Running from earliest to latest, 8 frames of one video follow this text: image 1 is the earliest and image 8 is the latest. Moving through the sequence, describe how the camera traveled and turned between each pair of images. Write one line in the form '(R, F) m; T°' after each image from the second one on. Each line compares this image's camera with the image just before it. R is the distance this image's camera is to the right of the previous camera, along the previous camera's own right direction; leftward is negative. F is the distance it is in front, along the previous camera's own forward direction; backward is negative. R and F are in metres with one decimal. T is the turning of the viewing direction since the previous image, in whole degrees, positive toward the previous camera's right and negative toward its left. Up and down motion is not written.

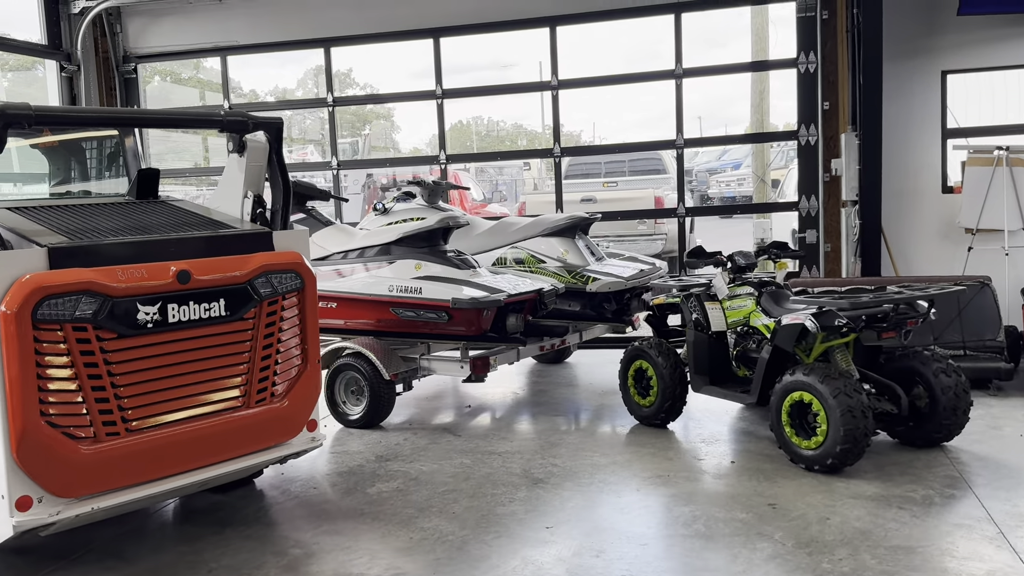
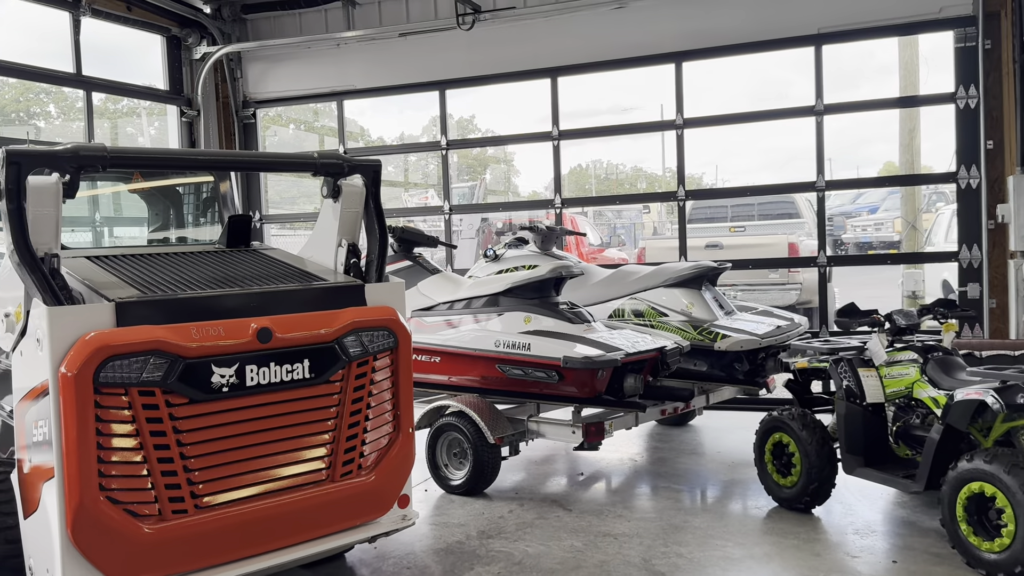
(0.0, +0.5) m; -8°
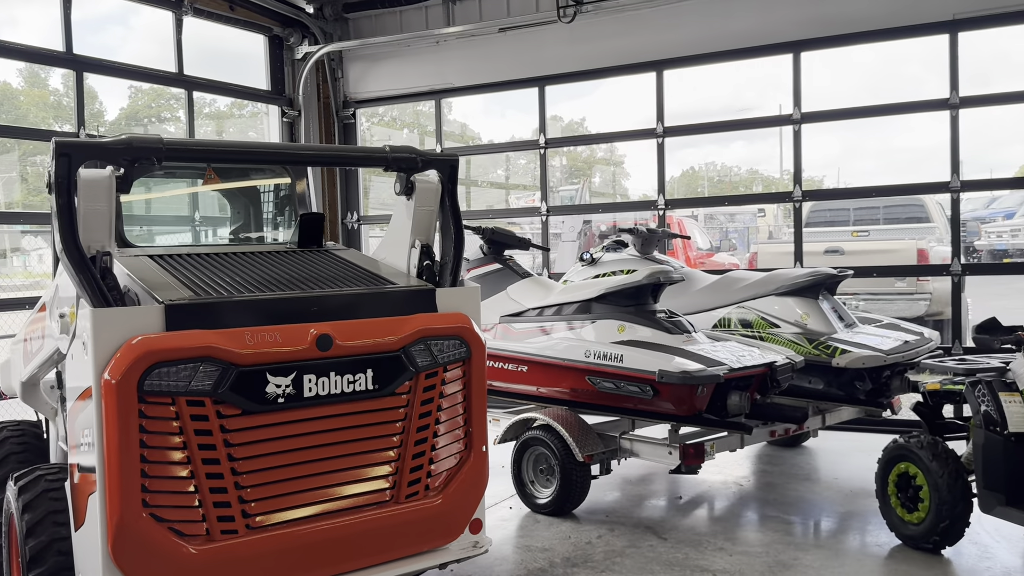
(+0.1, +0.3) m; -7°
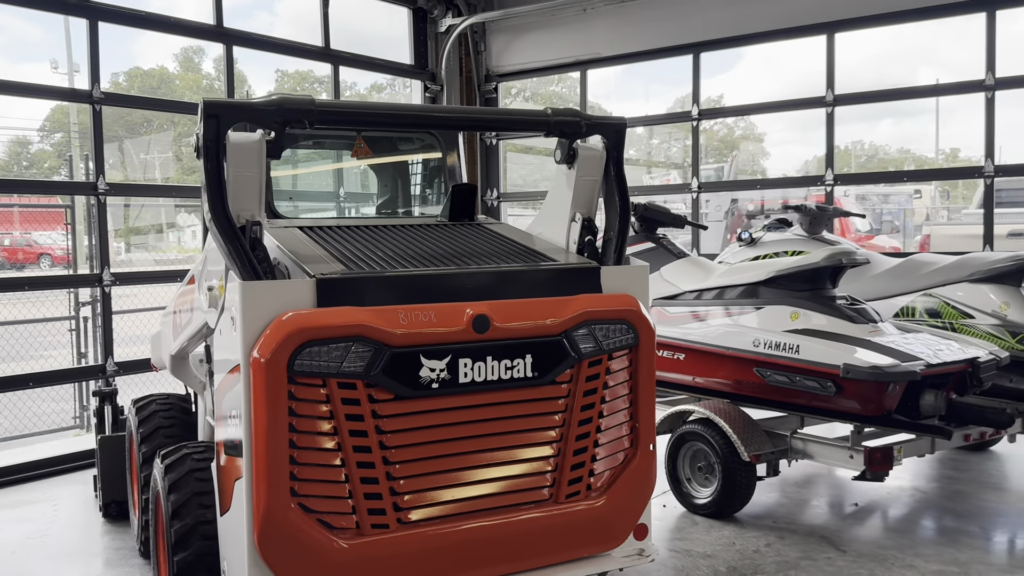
(-0.1, +0.3) m; -8°
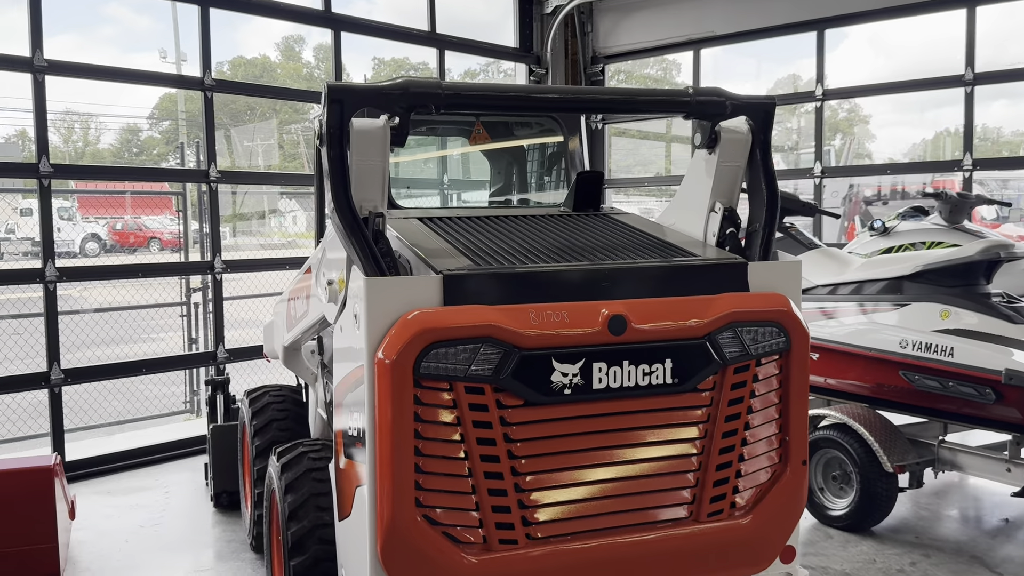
(-0.1, +0.2) m; -6°
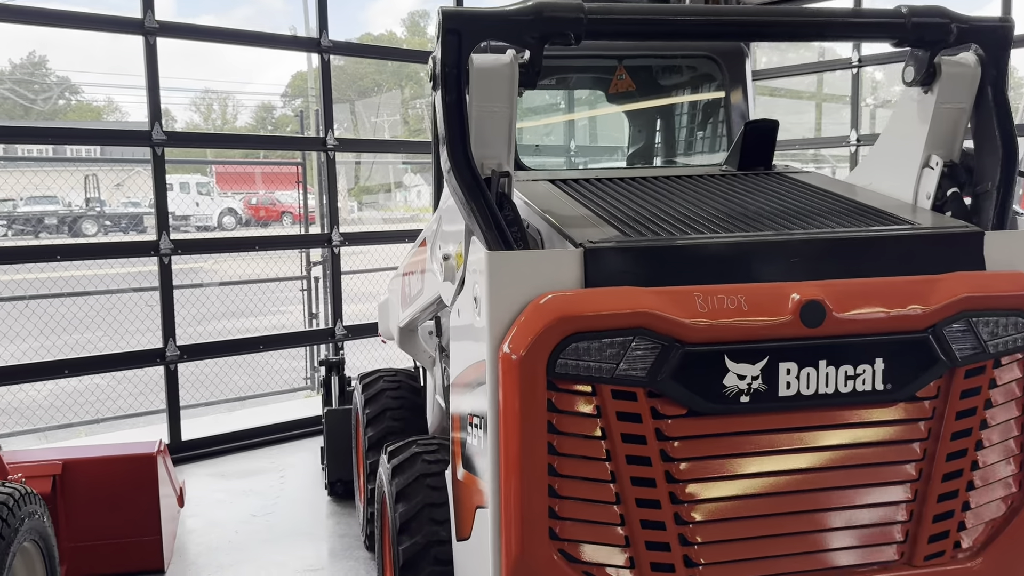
(-0.1, +0.5) m; -8°
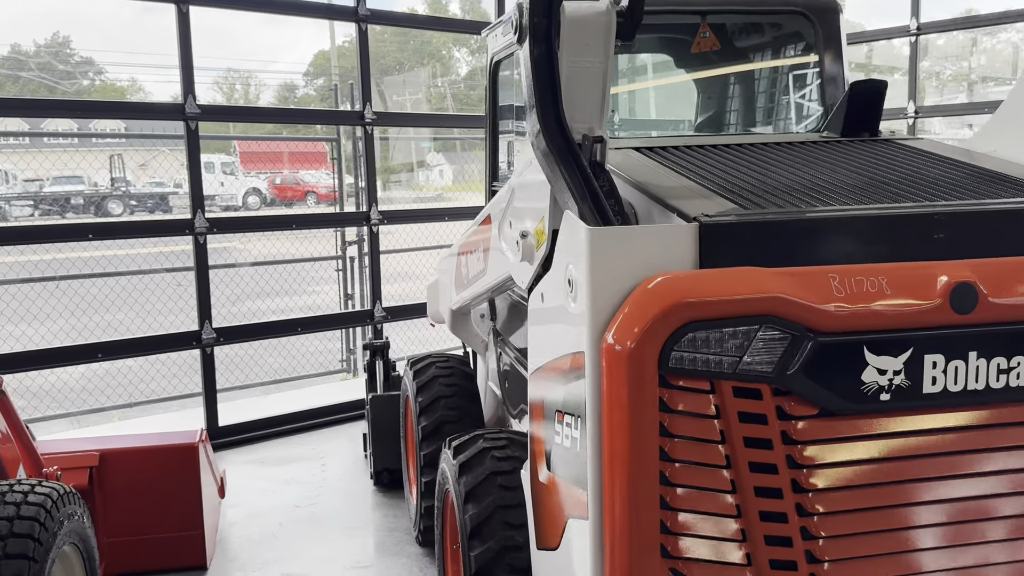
(-0.1, +0.2) m; -1°
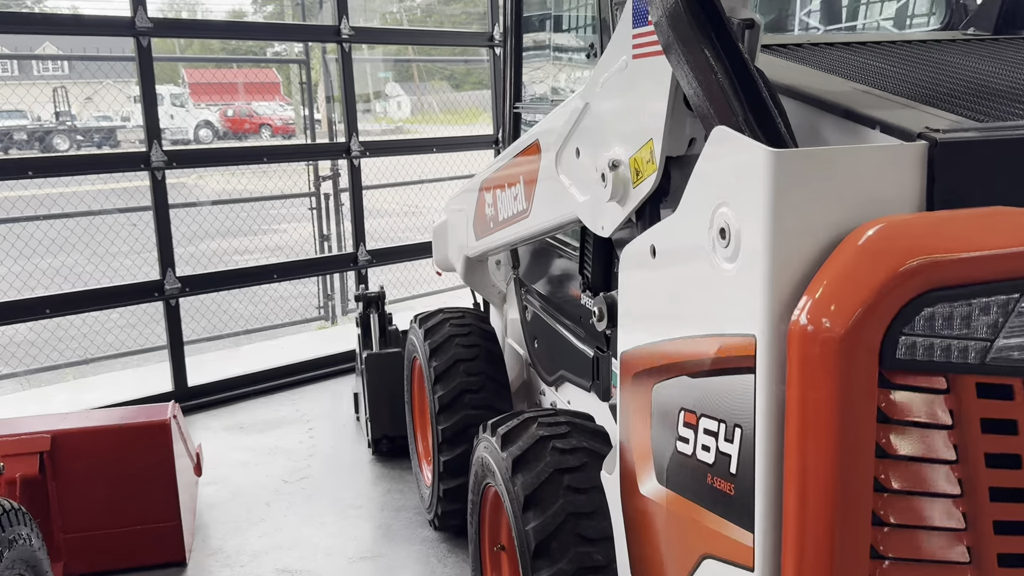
(-0.2, +0.5) m; +3°
